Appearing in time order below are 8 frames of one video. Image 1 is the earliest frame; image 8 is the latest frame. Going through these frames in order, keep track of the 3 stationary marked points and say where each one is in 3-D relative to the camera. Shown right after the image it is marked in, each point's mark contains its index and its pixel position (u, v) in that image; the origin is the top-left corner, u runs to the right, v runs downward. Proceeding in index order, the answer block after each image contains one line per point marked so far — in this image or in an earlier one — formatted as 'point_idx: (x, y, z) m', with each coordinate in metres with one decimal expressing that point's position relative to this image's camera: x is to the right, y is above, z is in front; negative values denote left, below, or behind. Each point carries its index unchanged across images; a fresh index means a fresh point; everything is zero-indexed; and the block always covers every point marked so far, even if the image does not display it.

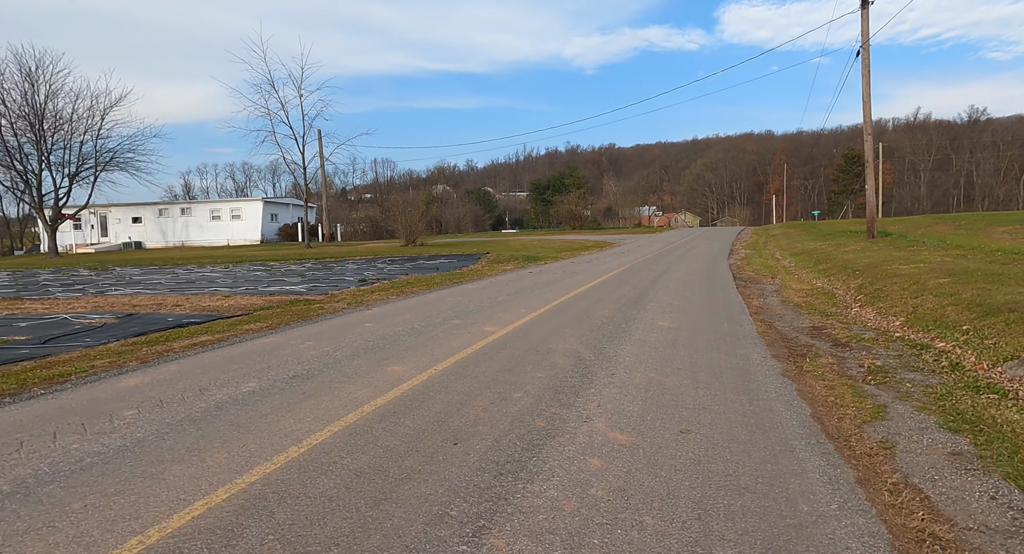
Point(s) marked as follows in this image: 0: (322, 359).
0: (-1.9, -0.8, +5.9) m
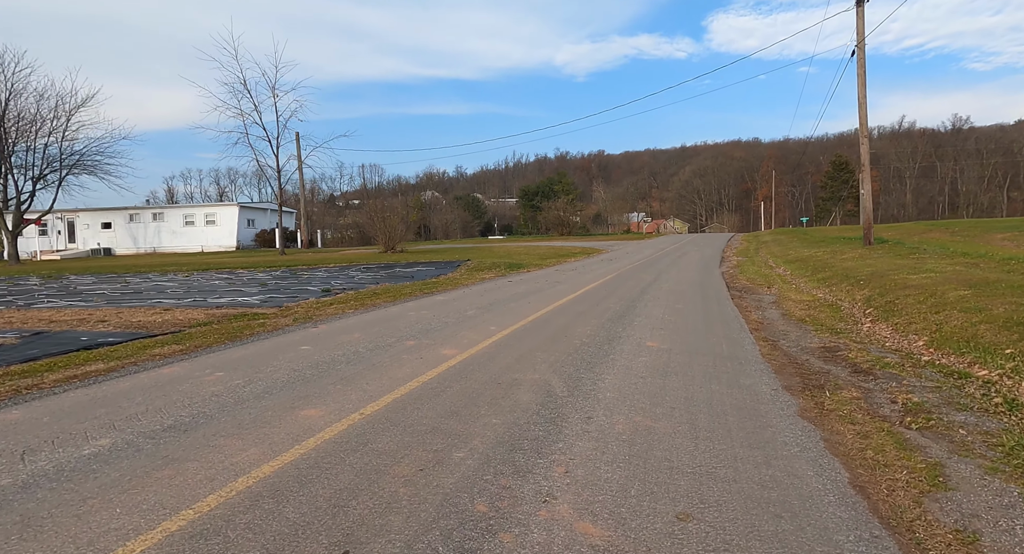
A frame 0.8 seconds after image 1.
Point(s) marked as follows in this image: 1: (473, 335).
0: (-2.2, -0.9, +4.7) m
1: (-0.5, -0.7, +7.9) m
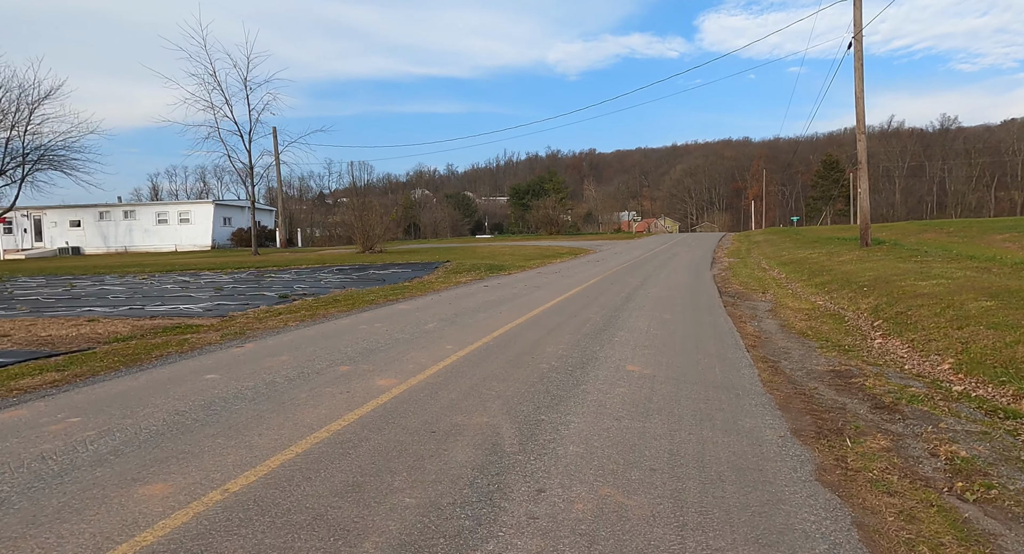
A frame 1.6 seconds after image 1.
0: (-2.7, -1.1, +3.5) m
1: (-1.0, -0.9, +6.7) m
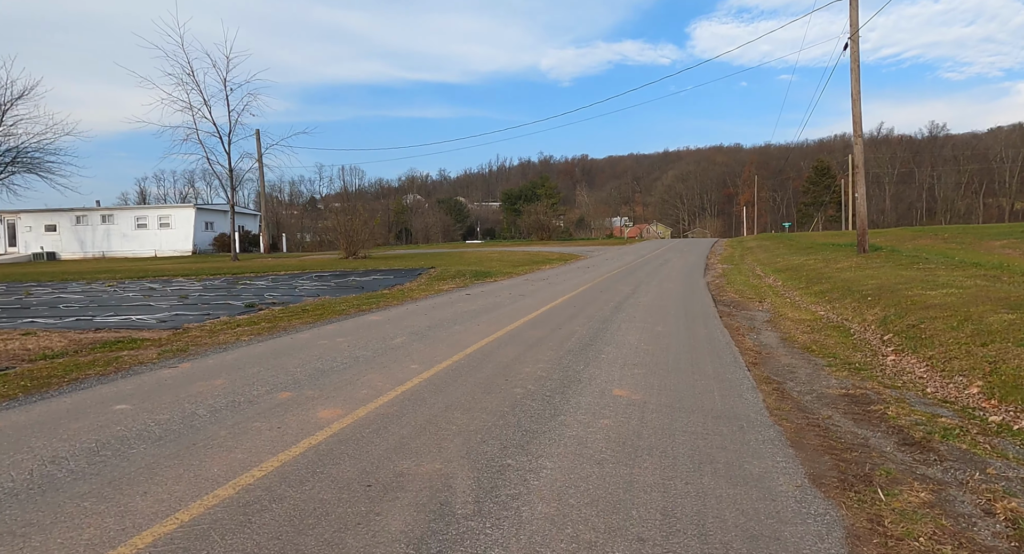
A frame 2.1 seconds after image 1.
0: (-2.9, -1.1, +2.6) m
1: (-1.2, -1.0, +5.8) m
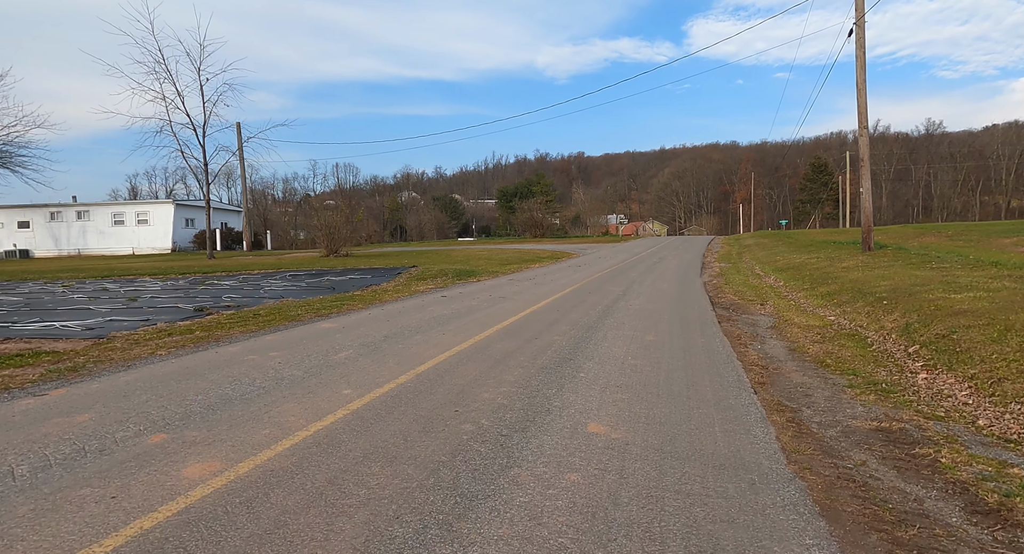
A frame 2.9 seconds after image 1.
0: (-3.3, -1.2, +1.4) m
1: (-1.6, -1.0, +4.6) m
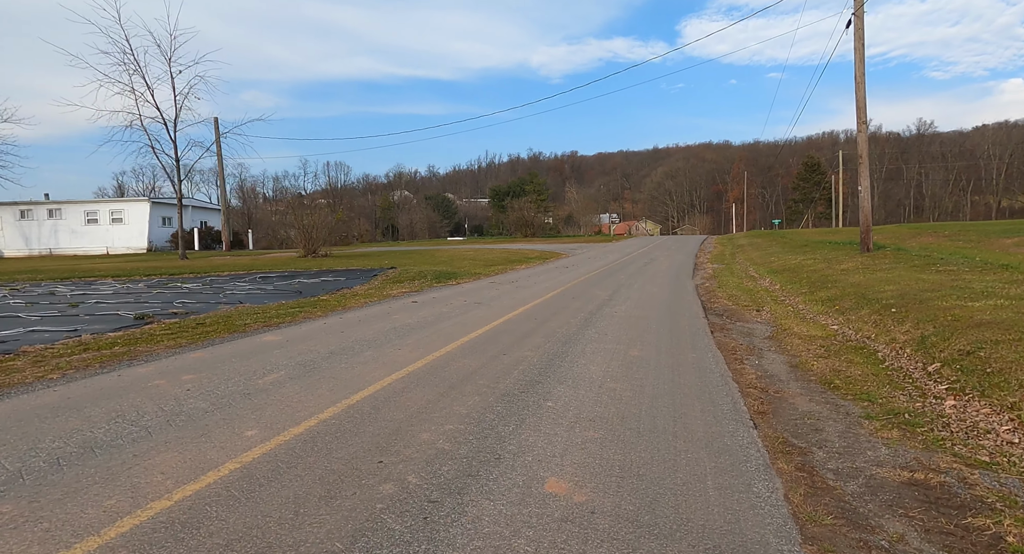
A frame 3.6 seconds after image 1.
0: (-3.6, -1.3, +0.4) m
1: (-2.0, -1.1, +3.6) m
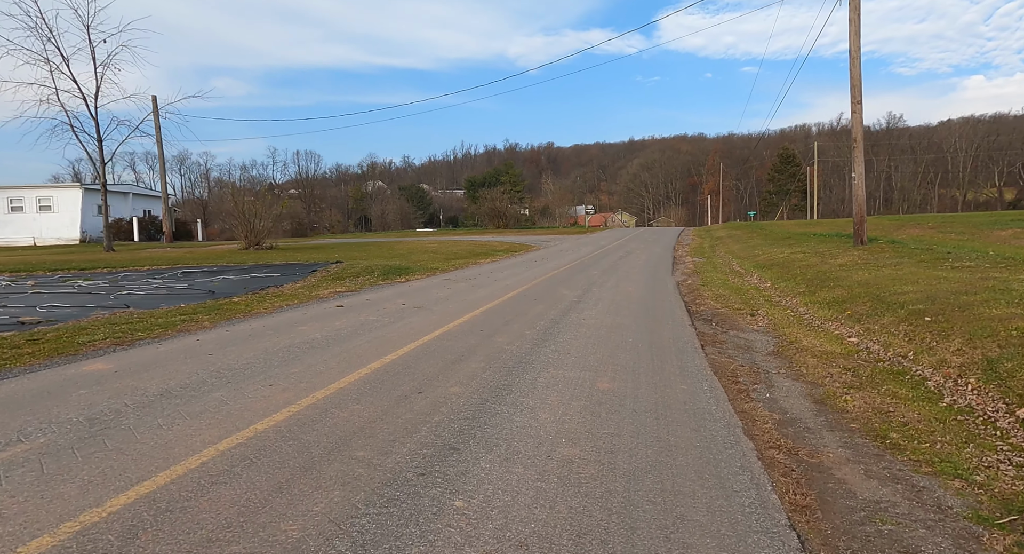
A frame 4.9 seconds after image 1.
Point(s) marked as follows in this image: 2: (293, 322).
0: (-4.0, -1.4, -1.9) m
1: (-2.6, -1.2, +1.4) m
2: (-3.1, -0.6, +8.6) m
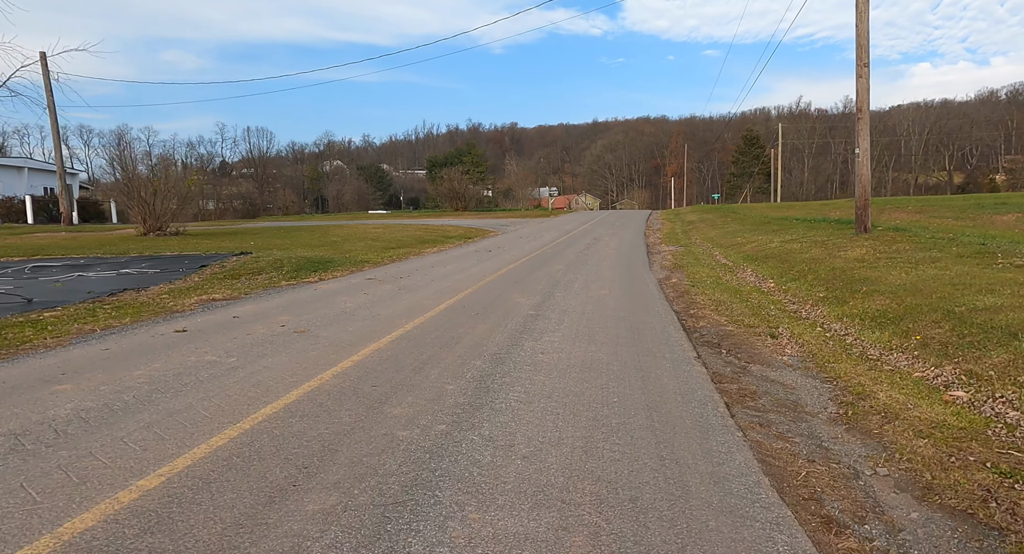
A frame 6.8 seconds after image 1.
0: (-4.1, -1.9, -5.3) m
1: (-2.9, -1.6, -2.0) m
2: (-3.9, -0.8, +5.2) m
